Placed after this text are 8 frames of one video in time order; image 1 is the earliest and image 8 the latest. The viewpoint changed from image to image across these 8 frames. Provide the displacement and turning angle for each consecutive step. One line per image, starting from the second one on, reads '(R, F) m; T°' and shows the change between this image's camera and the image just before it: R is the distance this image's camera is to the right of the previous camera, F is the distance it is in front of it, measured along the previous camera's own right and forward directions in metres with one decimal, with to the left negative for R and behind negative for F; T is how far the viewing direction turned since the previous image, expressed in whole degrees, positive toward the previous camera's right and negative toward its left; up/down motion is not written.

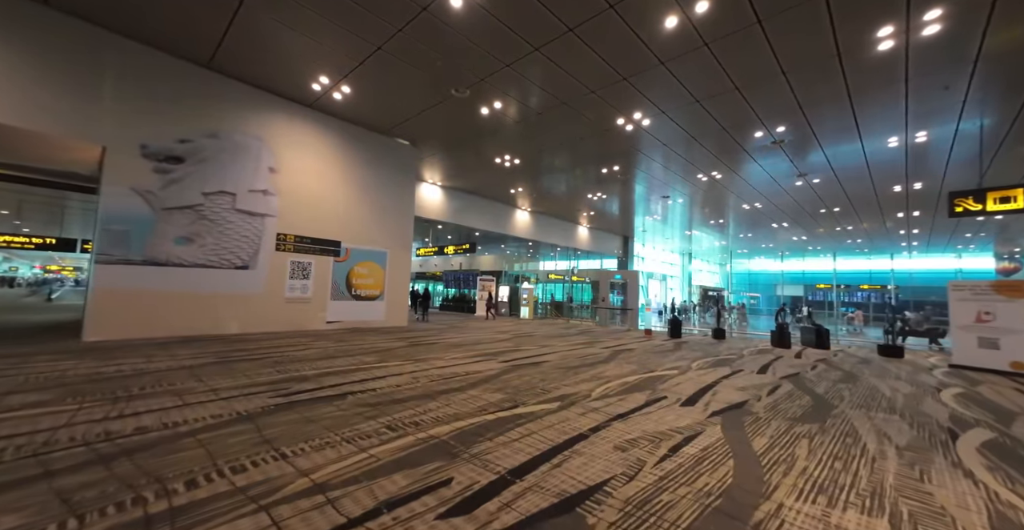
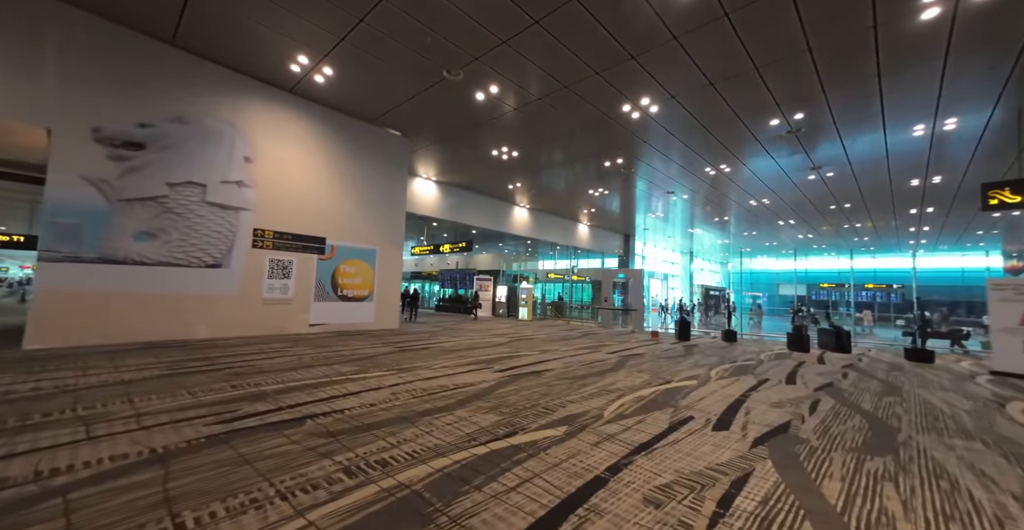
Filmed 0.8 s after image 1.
(0.0, +0.6) m; 0°
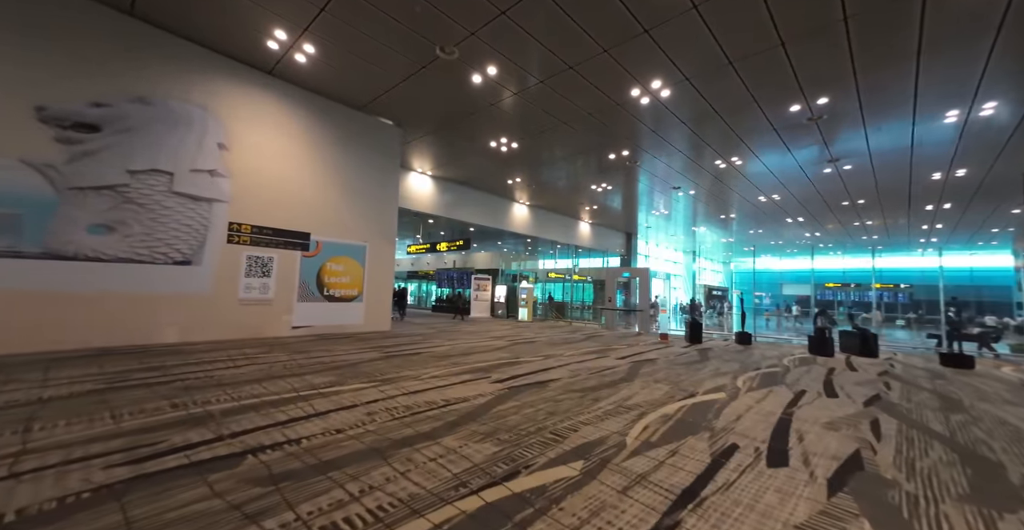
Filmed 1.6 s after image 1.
(0.0, +0.6) m; 0°
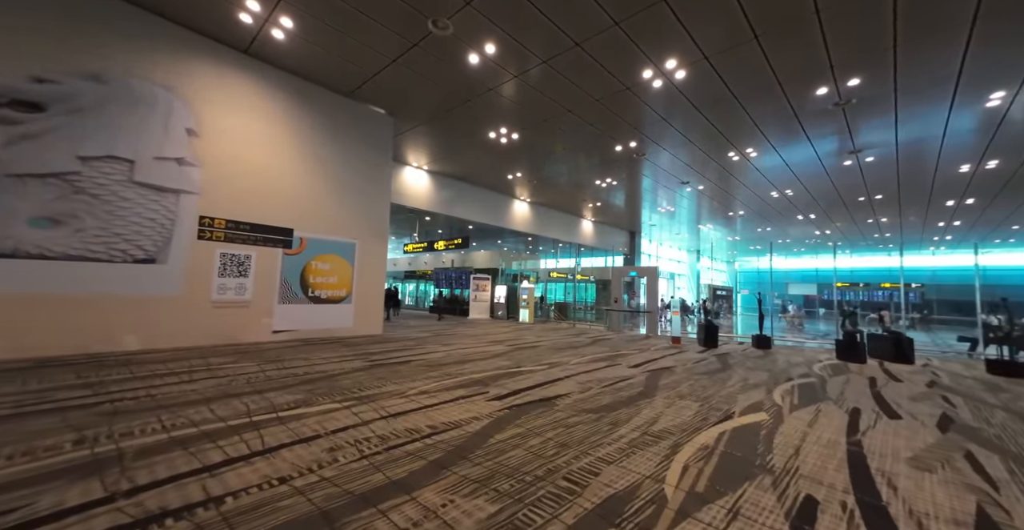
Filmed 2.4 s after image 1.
(0.0, +0.6) m; 0°
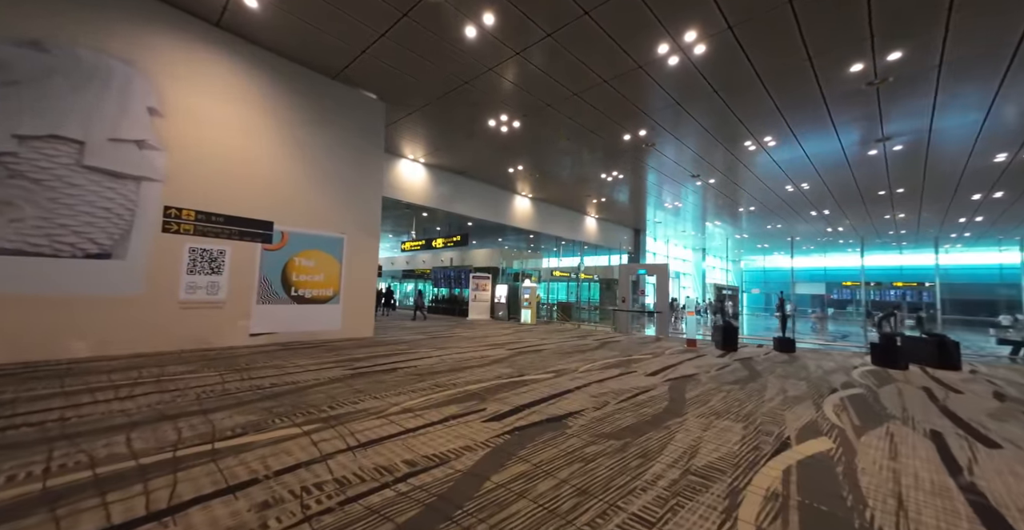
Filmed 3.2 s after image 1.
(0.0, +0.6) m; 0°
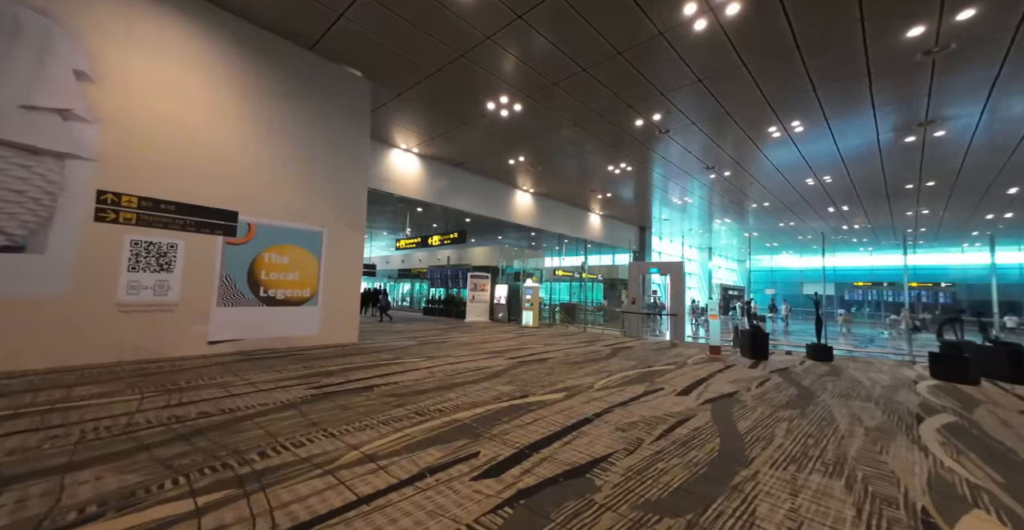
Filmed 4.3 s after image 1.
(0.0, +0.9) m; 0°
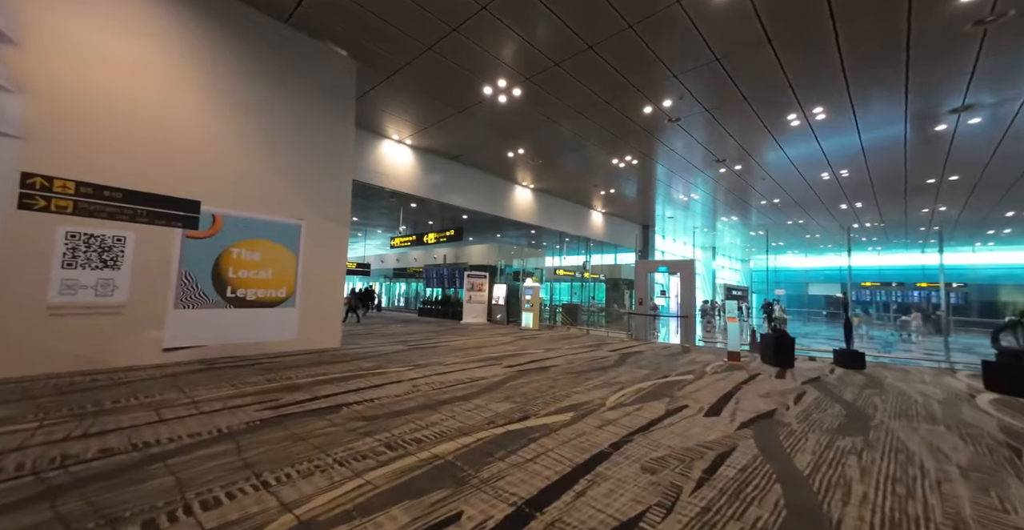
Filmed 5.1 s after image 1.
(0.0, +0.7) m; 0°
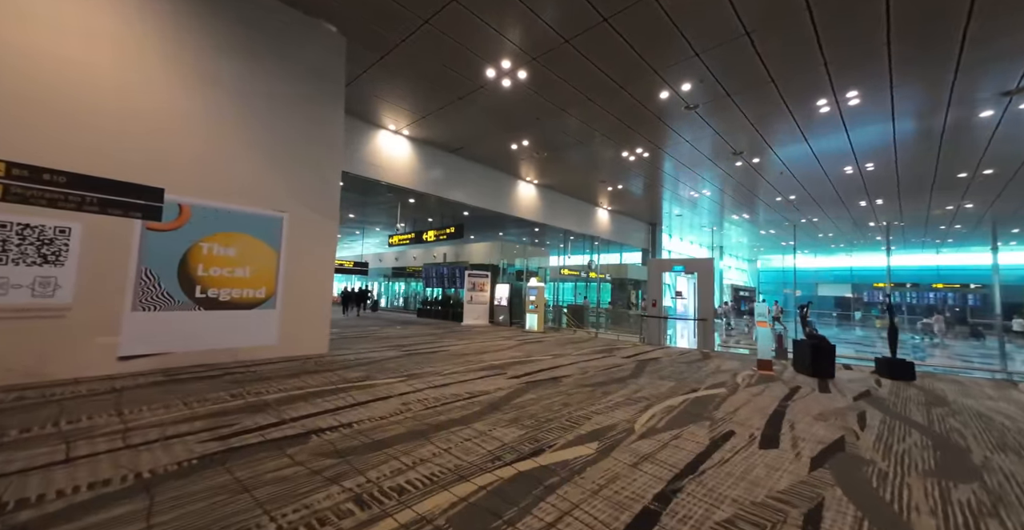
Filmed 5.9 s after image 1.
(-0.1, +0.6) m; 0°
